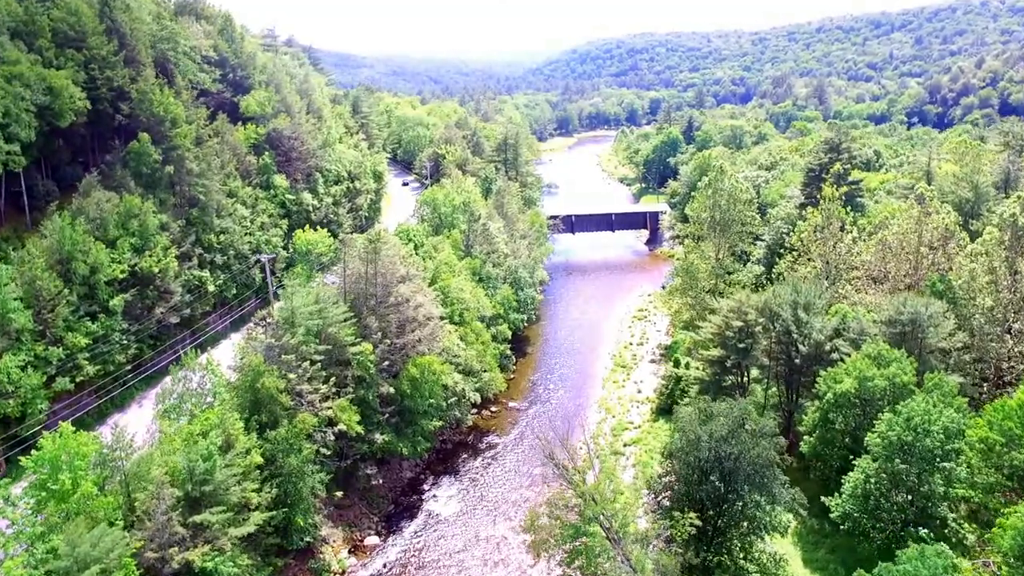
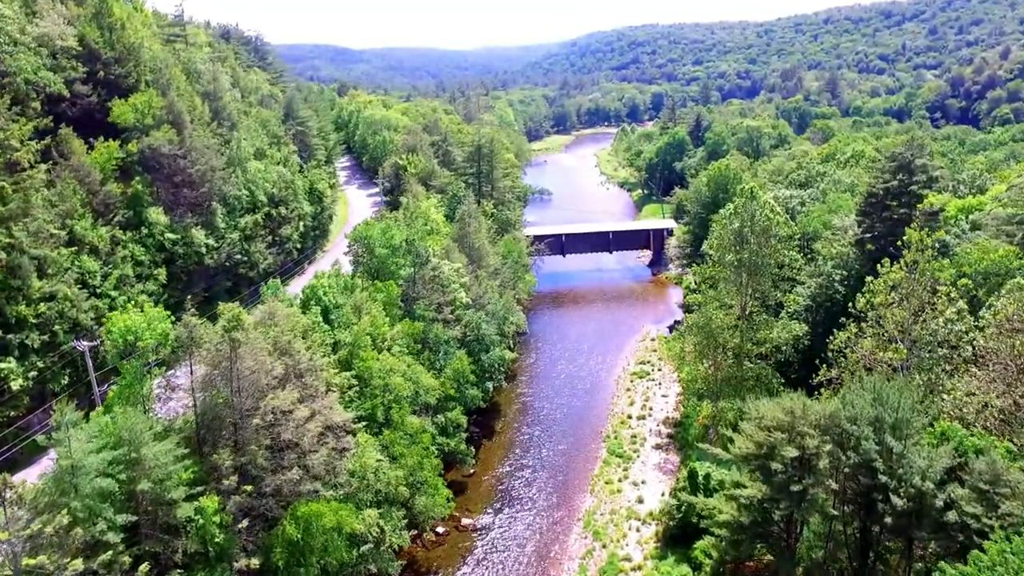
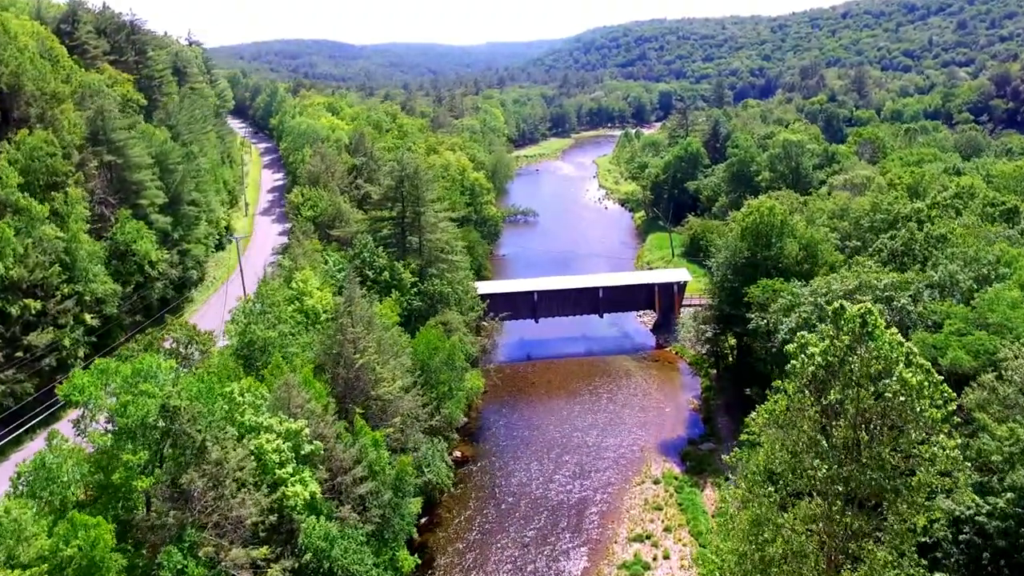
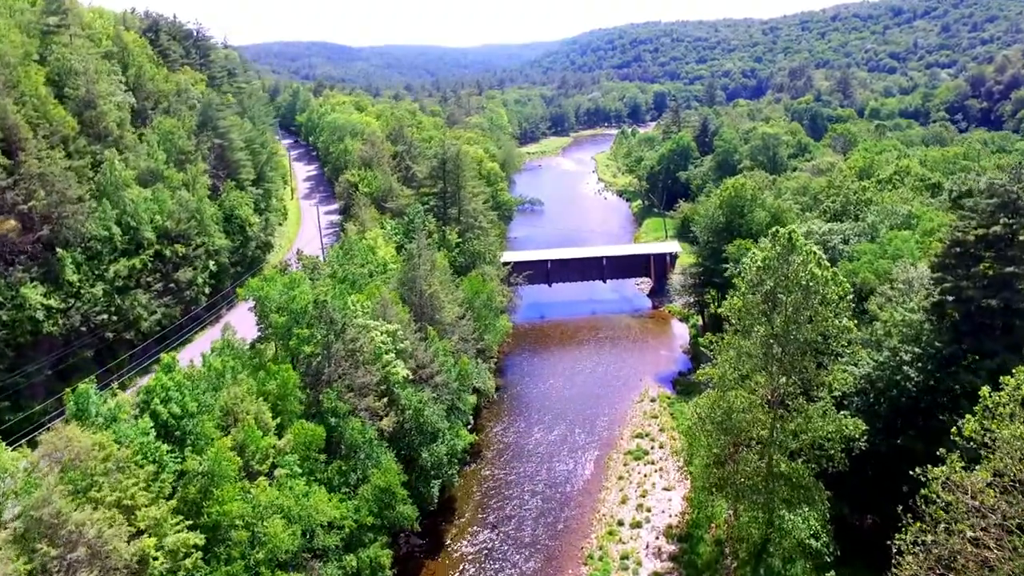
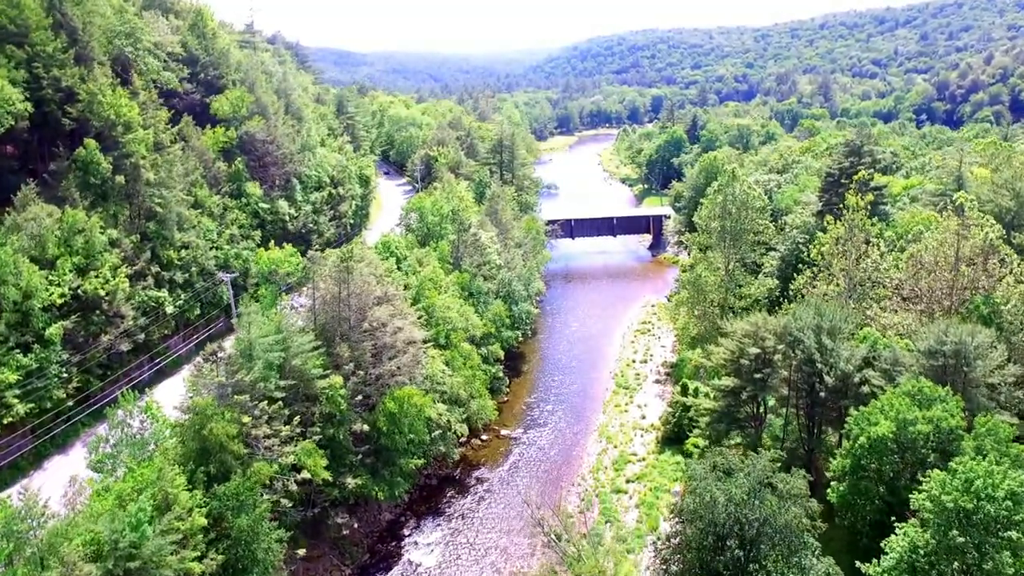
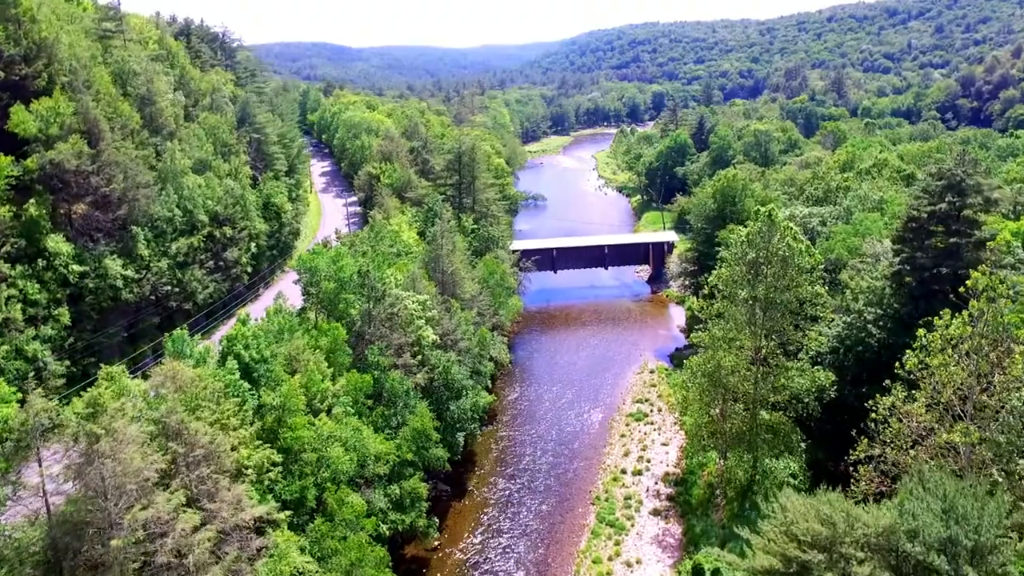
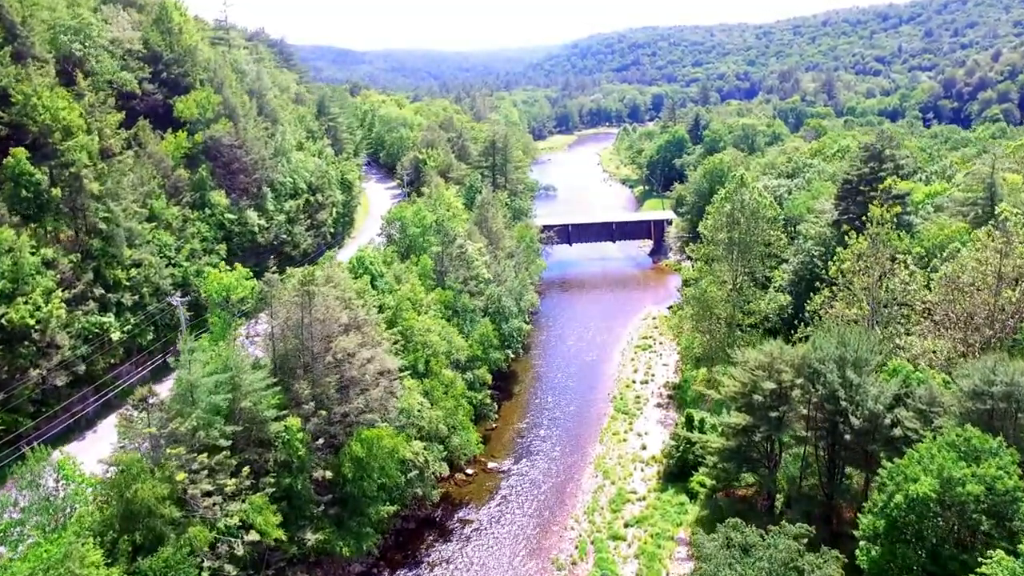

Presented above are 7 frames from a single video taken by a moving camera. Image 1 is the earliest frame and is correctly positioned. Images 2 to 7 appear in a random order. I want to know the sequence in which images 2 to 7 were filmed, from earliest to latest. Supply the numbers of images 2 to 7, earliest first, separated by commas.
5, 7, 2, 6, 4, 3
